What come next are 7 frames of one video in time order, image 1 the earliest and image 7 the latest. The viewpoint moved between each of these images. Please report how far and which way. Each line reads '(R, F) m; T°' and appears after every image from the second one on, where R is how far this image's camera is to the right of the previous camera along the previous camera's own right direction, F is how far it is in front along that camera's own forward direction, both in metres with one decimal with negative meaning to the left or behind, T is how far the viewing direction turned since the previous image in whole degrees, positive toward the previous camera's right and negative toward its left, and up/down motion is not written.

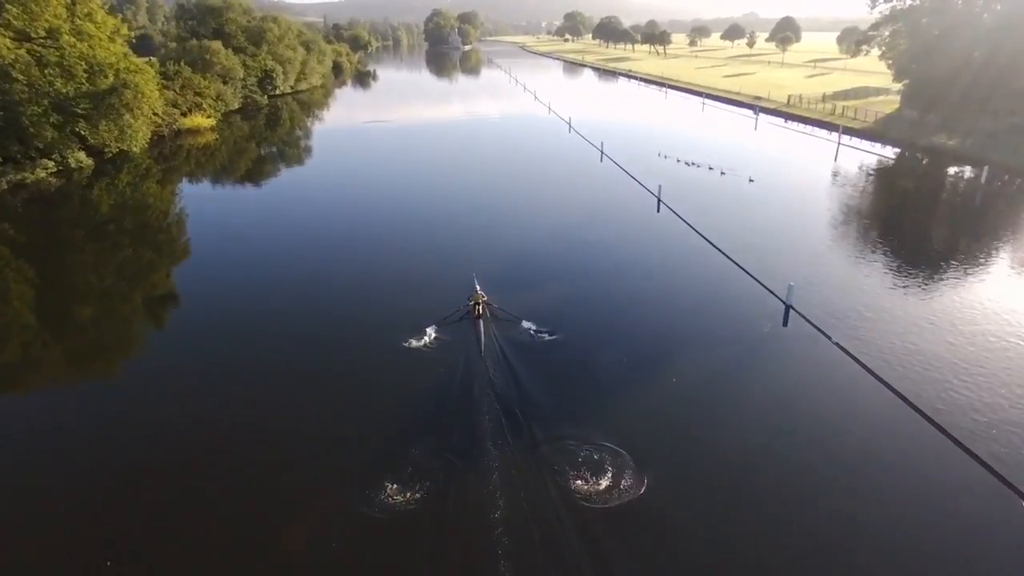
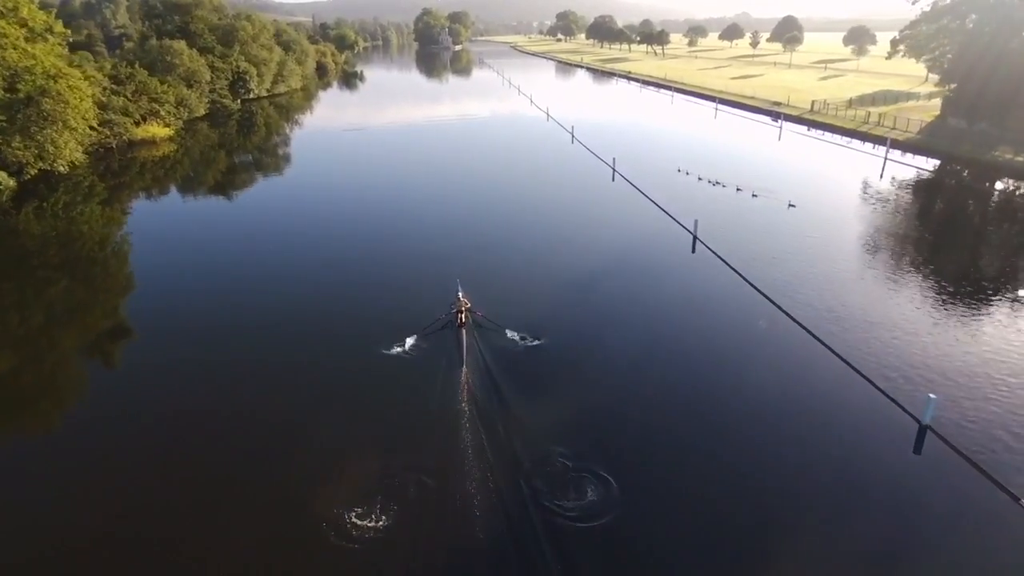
(-0.2, +3.3) m; +1°
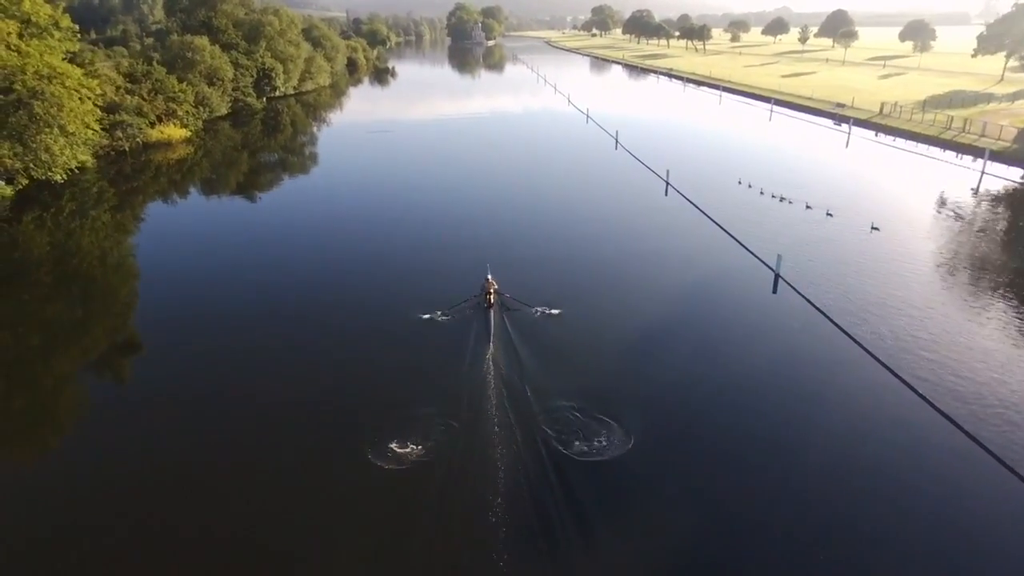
(-0.3, +2.1) m; -3°
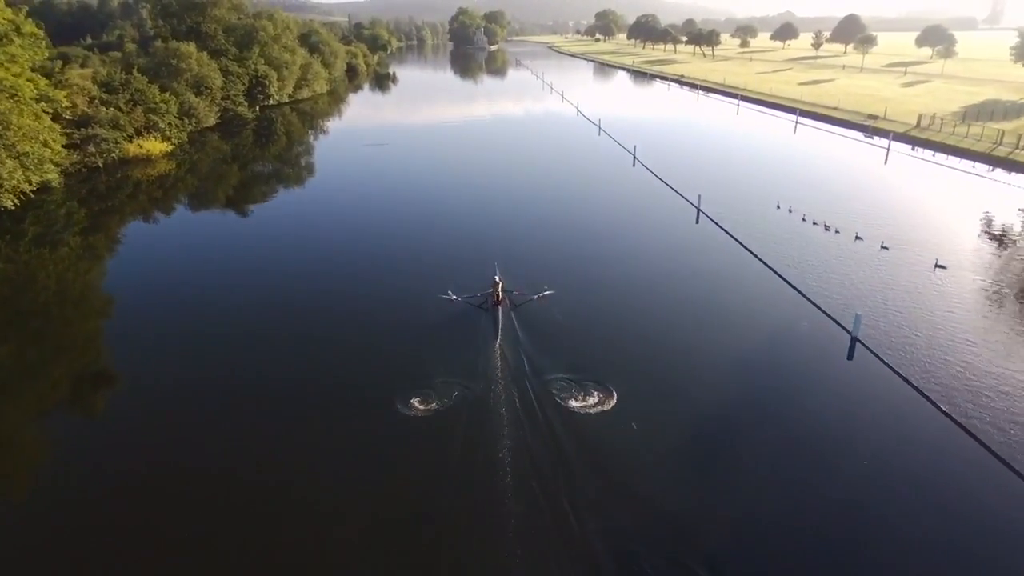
(-0.2, +2.0) m; 0°
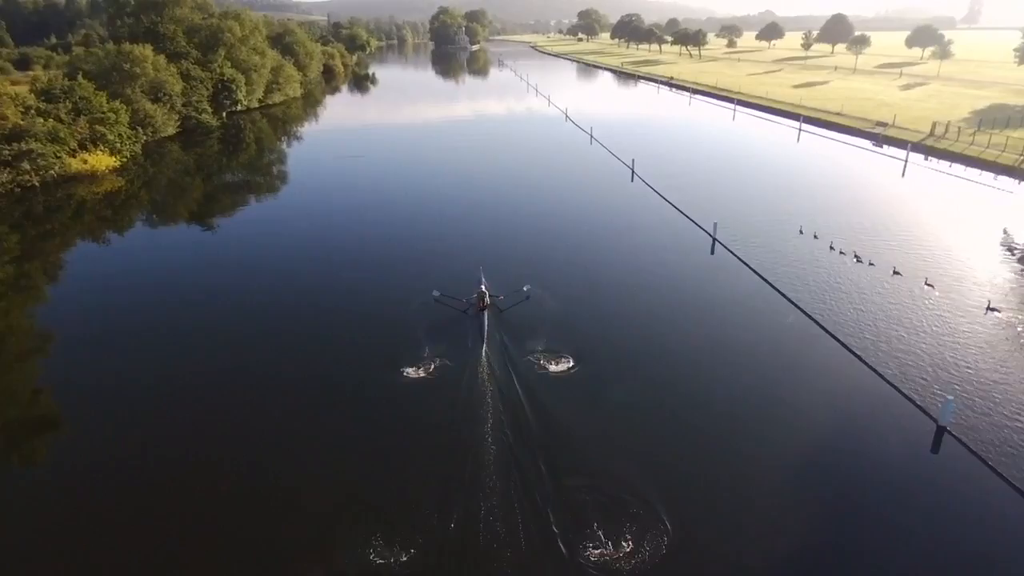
(-0.1, +2.0) m; +1°
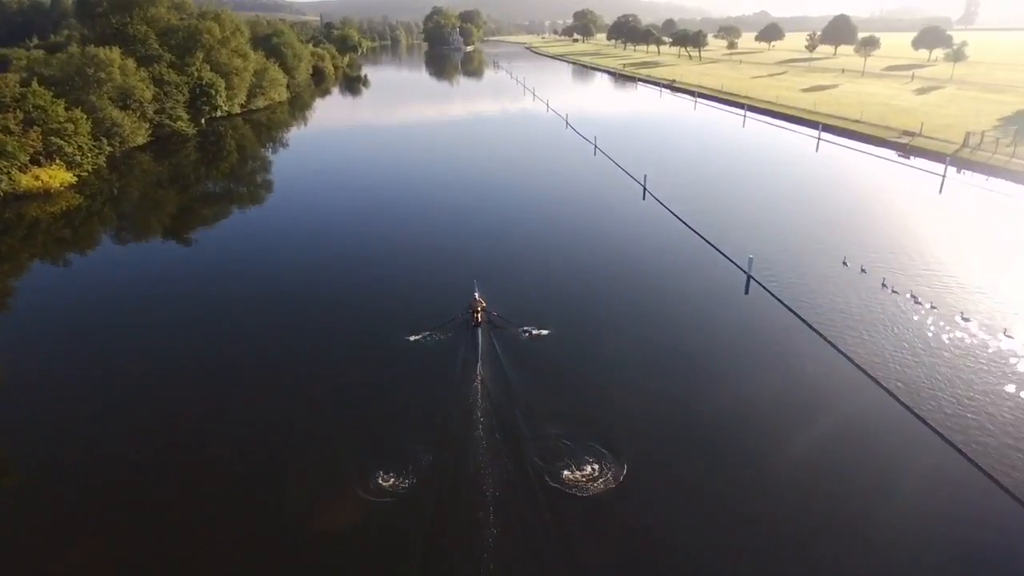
(-0.1, +2.0) m; 0°
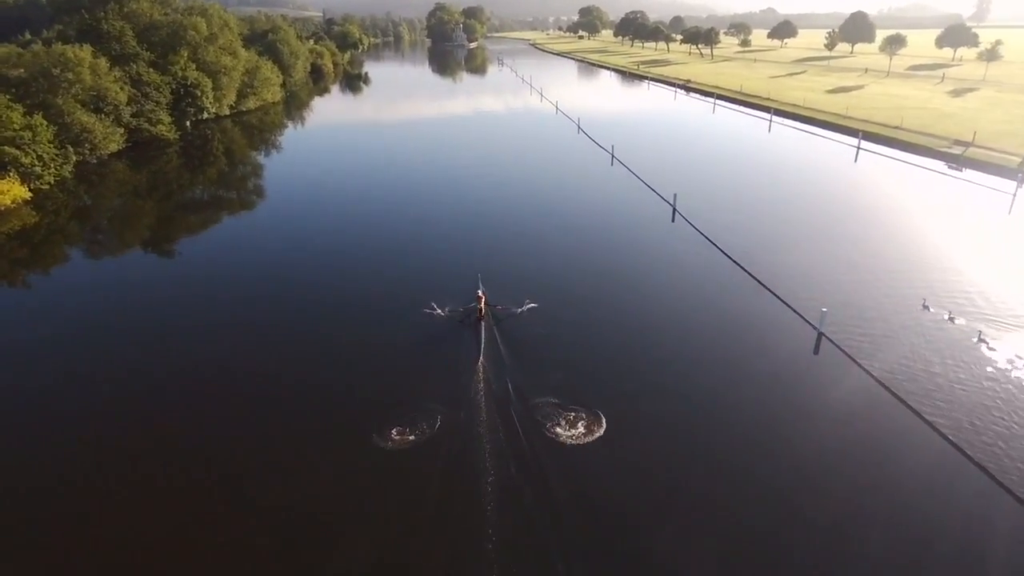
(-0.2, +2.2) m; 0°
